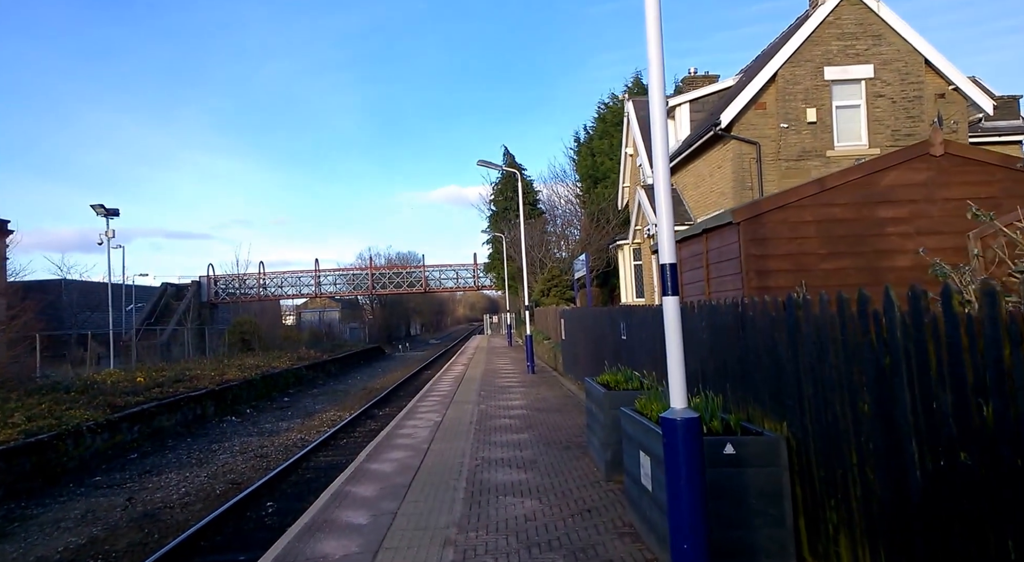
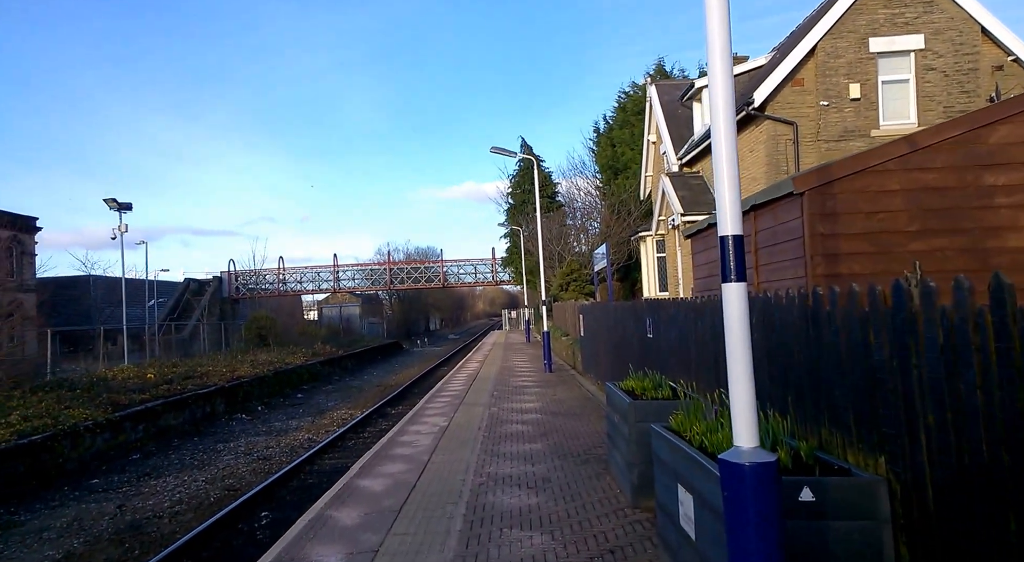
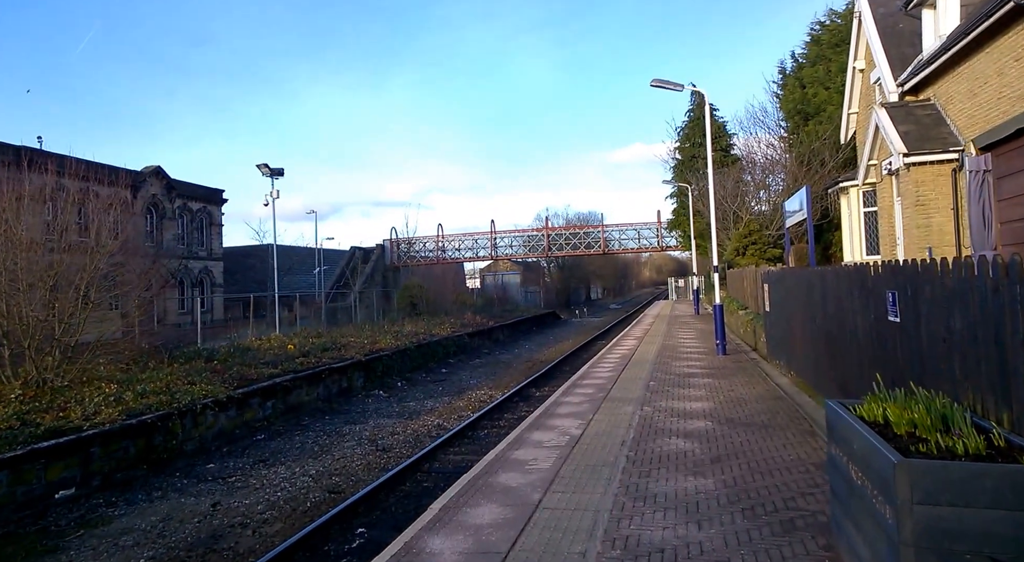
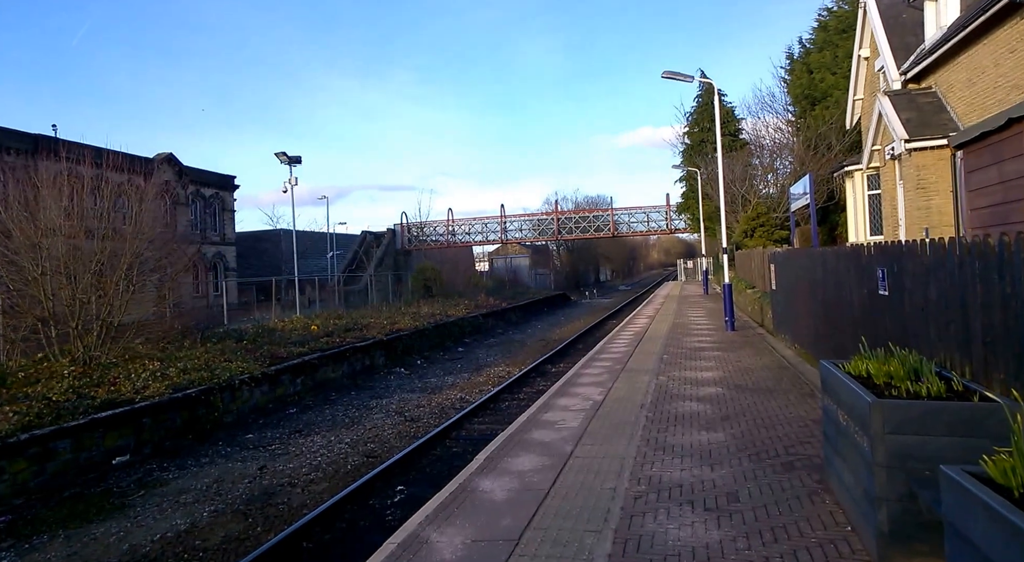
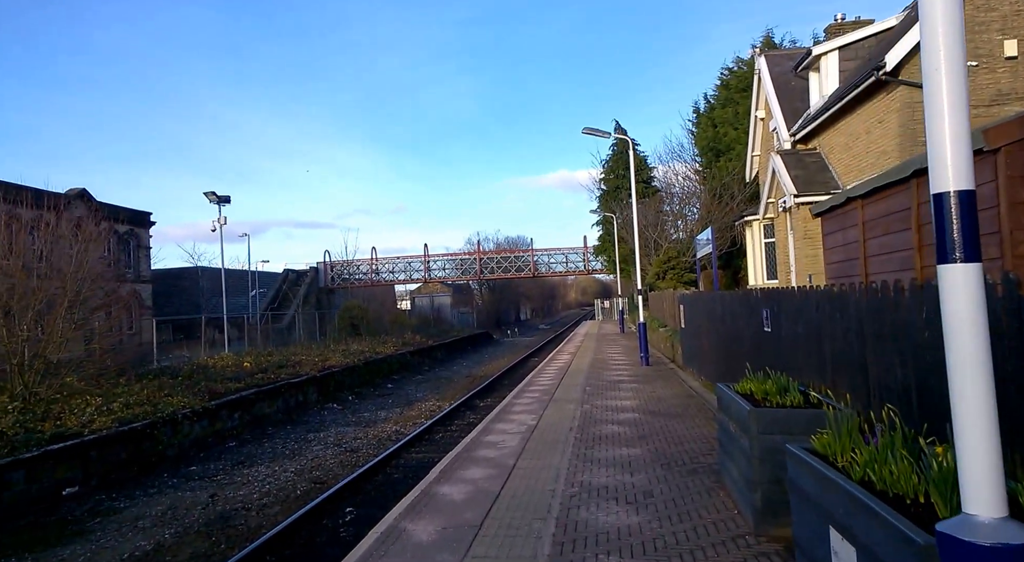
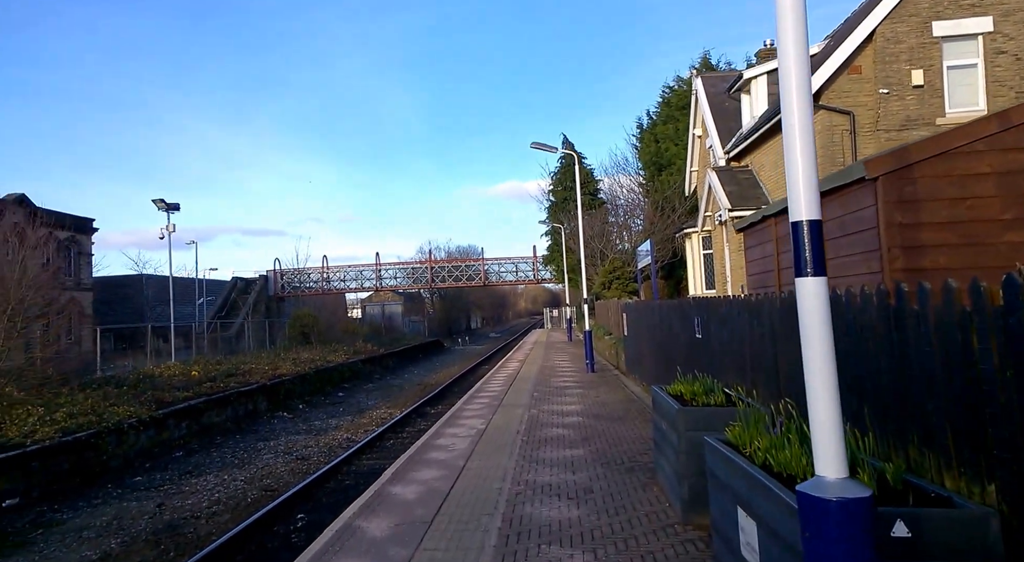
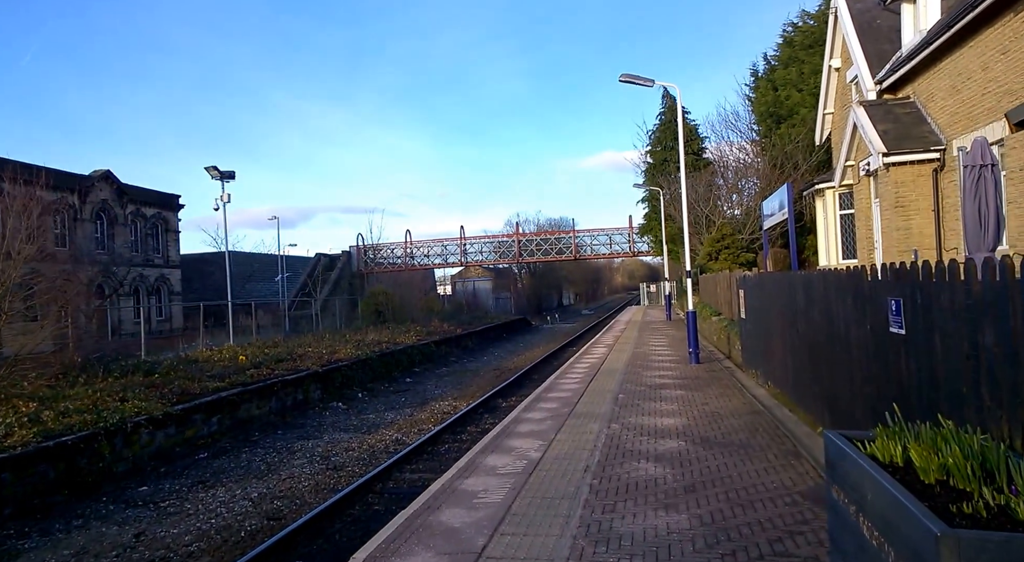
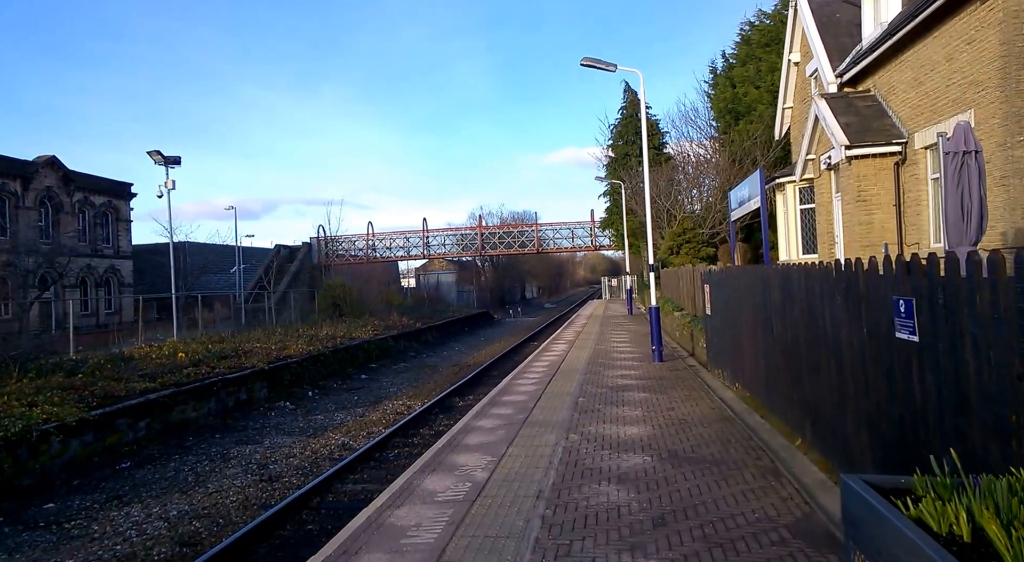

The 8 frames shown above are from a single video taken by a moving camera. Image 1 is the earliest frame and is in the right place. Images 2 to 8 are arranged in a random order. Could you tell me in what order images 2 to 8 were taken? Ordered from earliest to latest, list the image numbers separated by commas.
2, 6, 5, 4, 3, 7, 8
